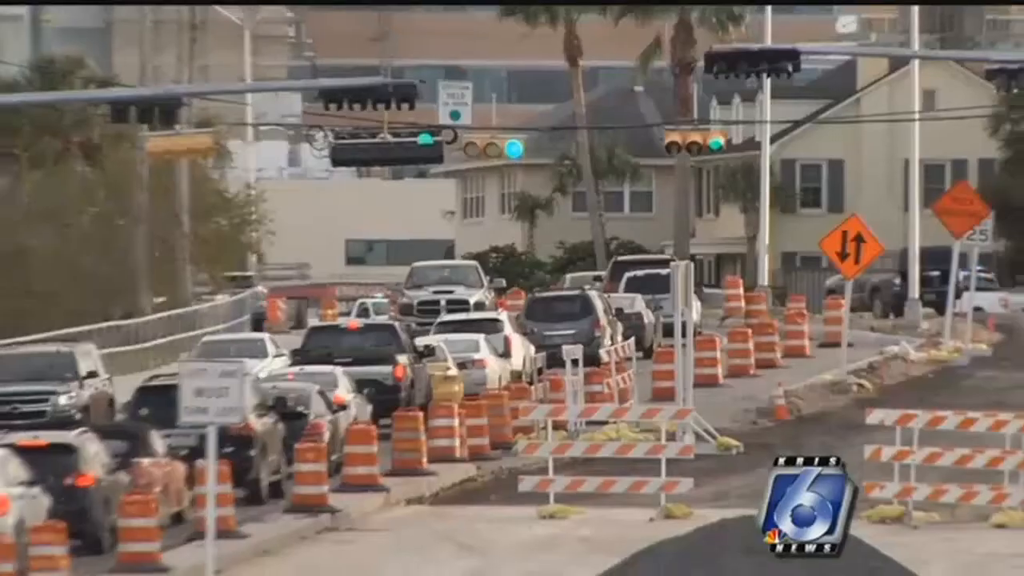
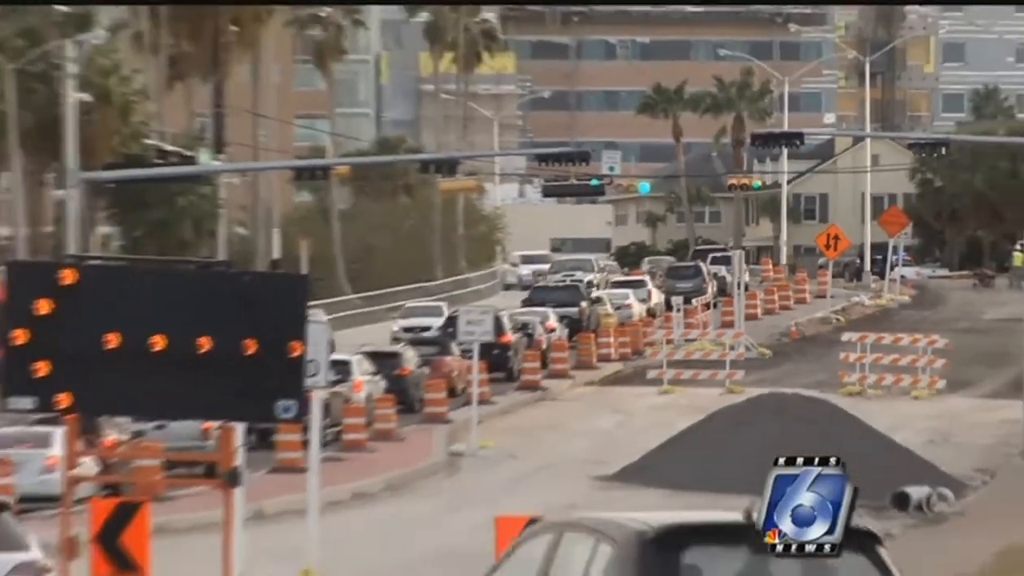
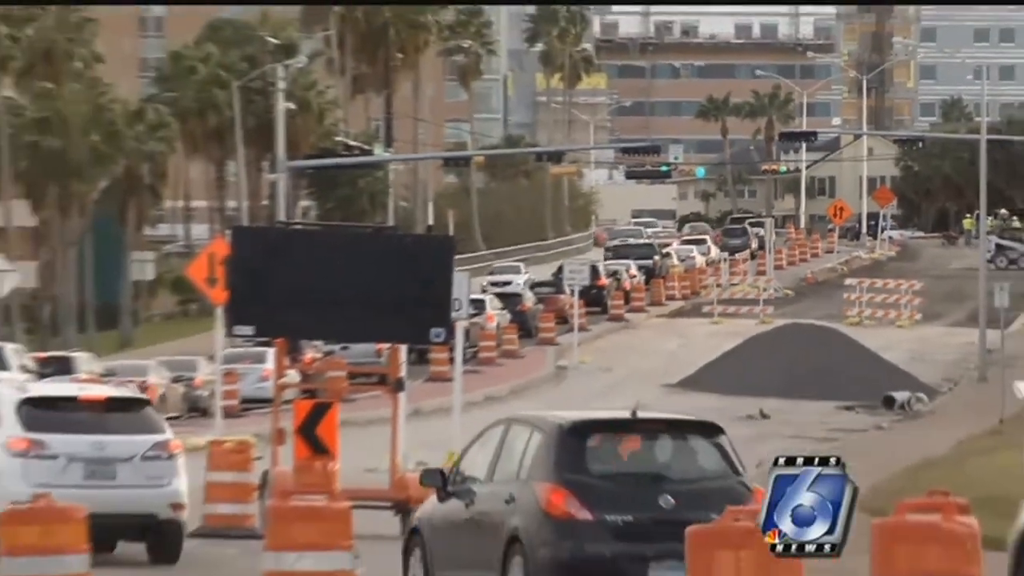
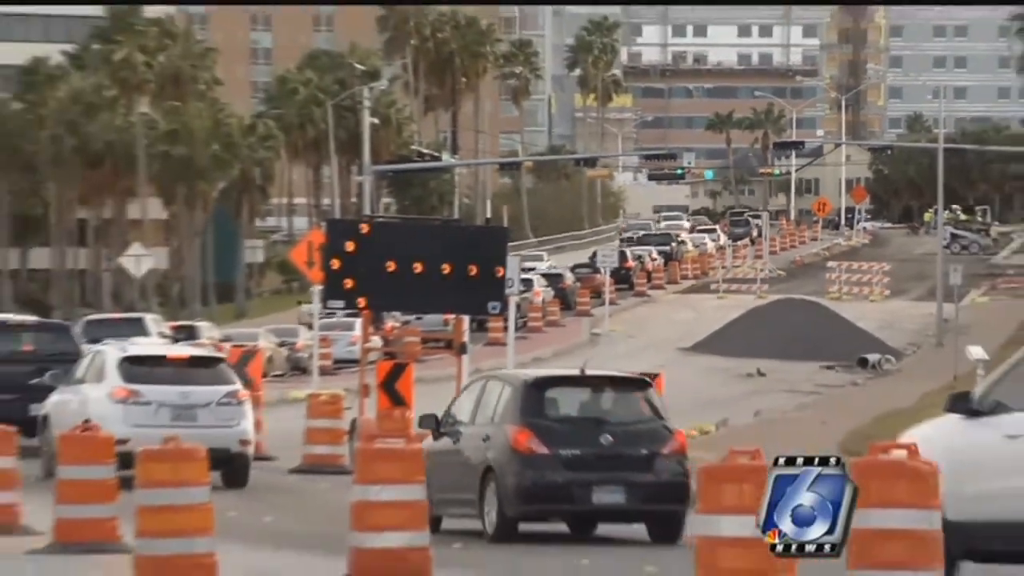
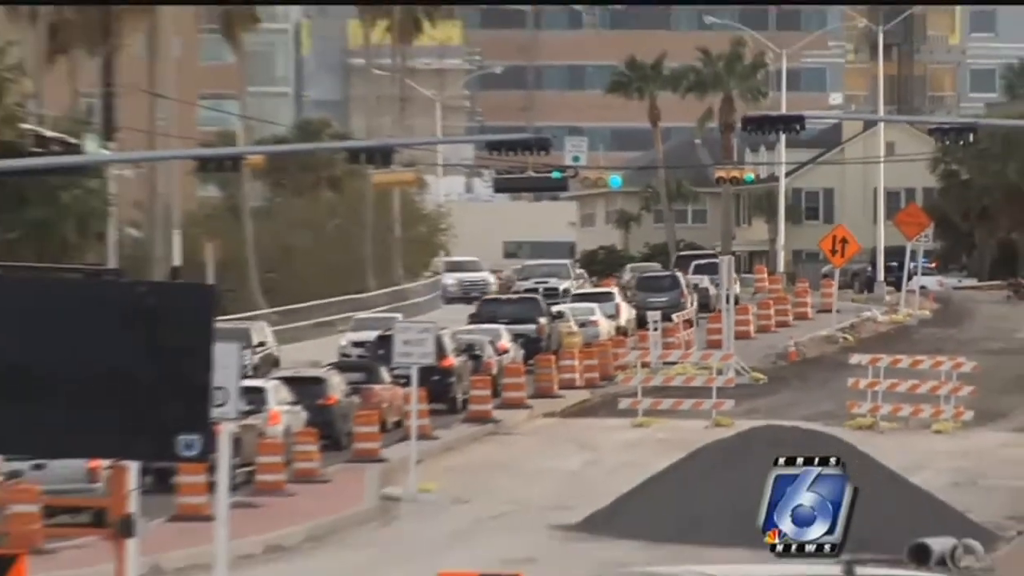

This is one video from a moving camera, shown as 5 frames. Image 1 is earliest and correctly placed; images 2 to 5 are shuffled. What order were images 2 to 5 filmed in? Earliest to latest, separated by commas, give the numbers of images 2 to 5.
5, 2, 3, 4
